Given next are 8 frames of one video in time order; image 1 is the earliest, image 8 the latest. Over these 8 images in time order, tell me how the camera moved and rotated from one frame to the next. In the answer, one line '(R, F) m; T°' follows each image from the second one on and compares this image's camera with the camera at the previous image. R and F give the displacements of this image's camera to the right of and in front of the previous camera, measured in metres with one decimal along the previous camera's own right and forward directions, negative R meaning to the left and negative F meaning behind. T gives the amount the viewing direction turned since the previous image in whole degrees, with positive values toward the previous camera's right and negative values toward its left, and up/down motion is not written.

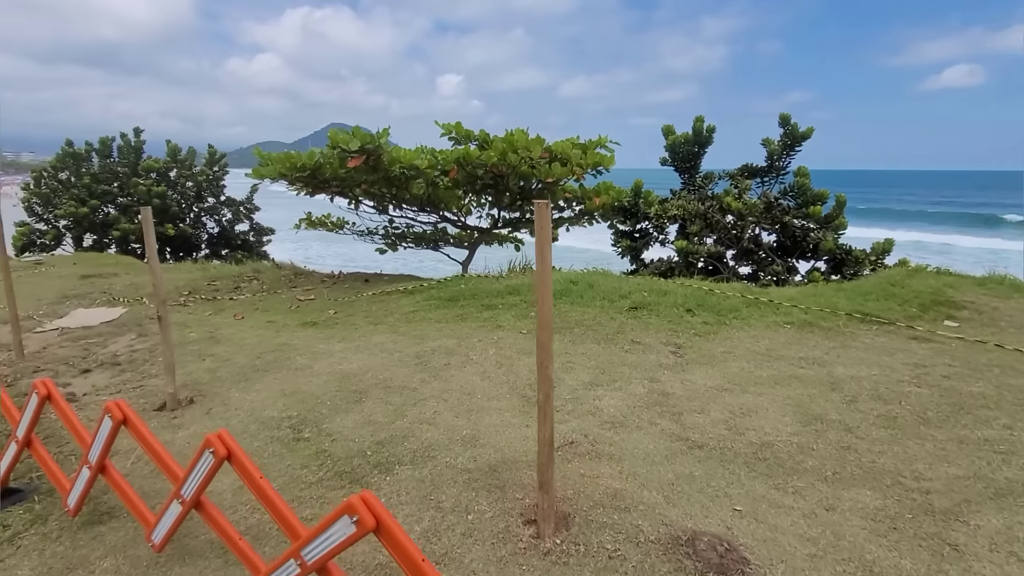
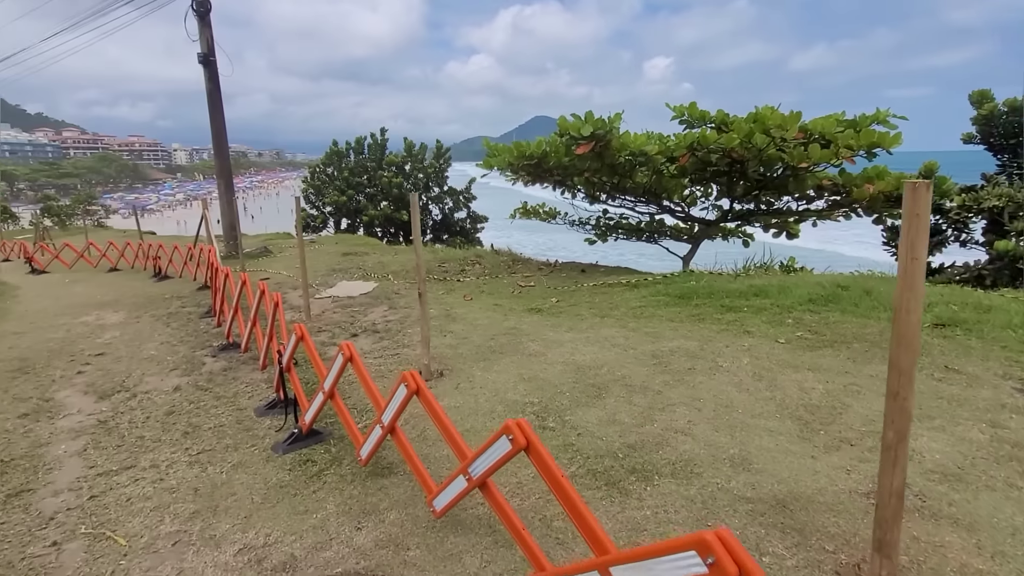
(-0.6, +0.2) m; -20°
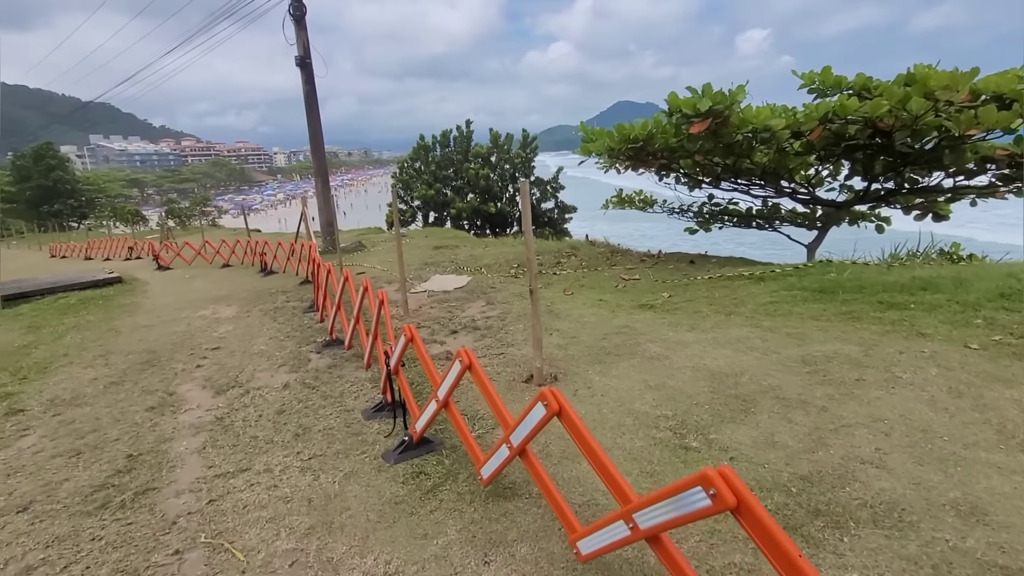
(-0.3, +0.4) m; -9°
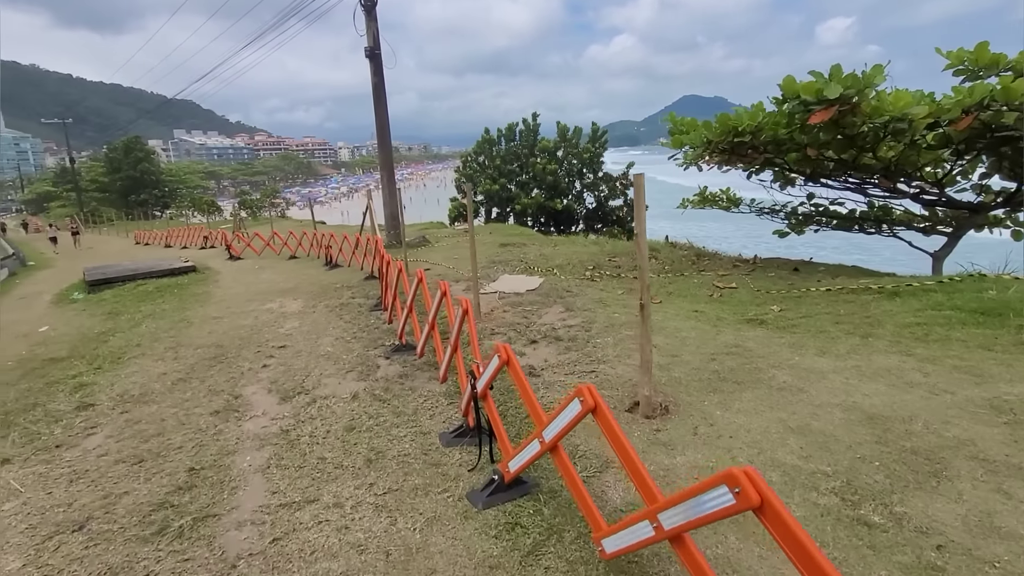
(-0.4, +0.6) m; -6°
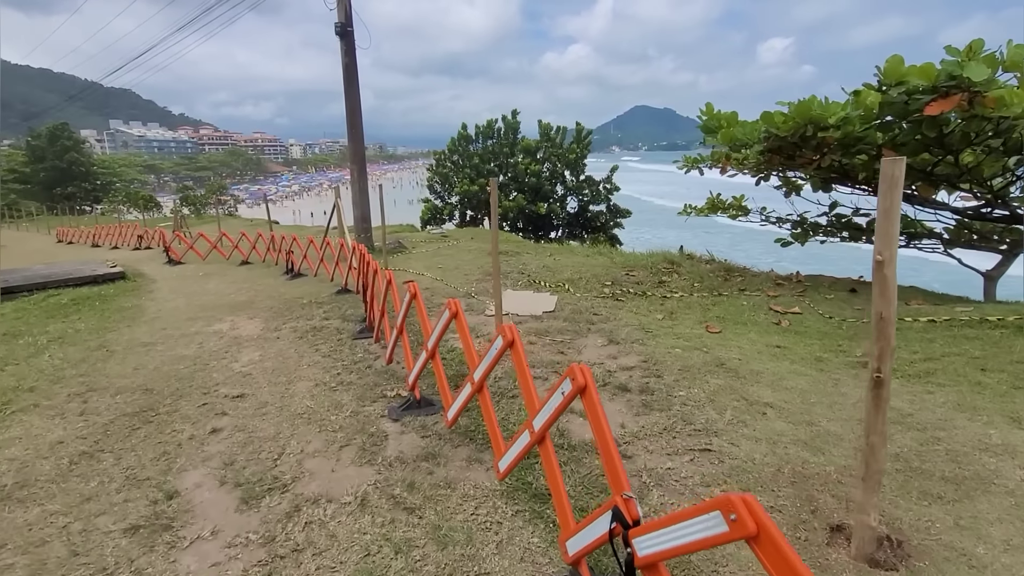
(-0.8, +1.5) m; +5°
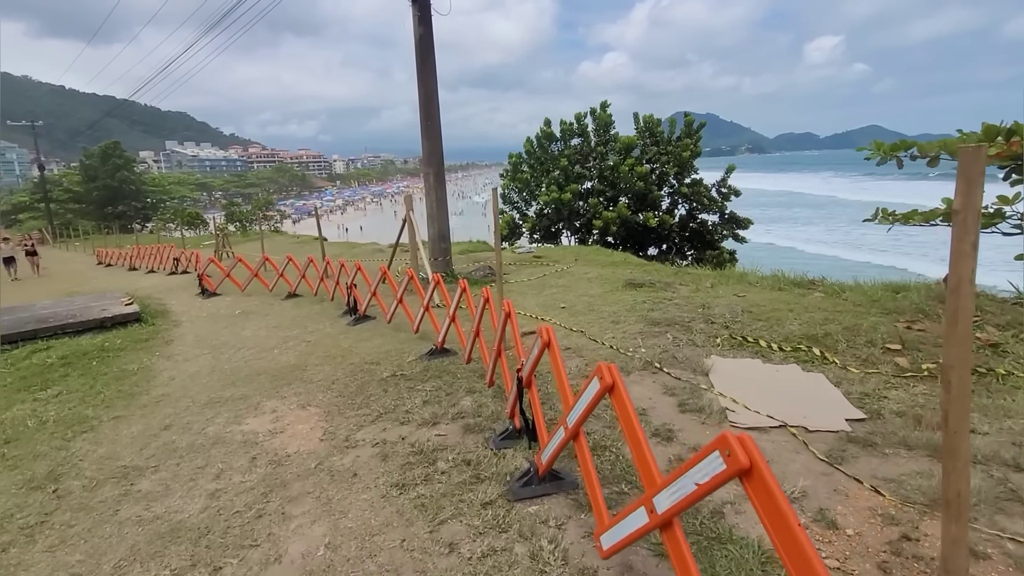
(-1.7, +3.2) m; -4°
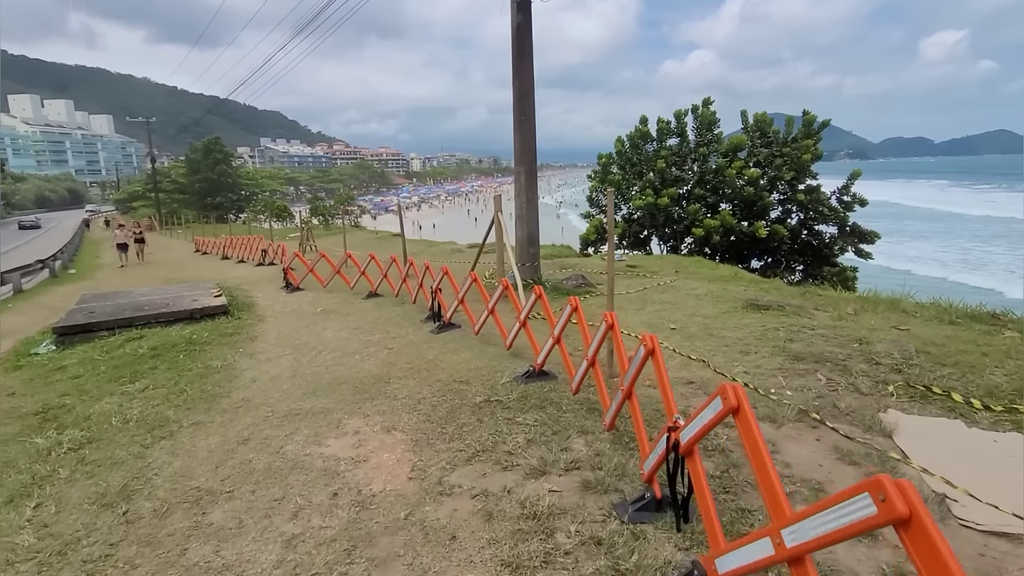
(-0.5, +0.7) m; -7°
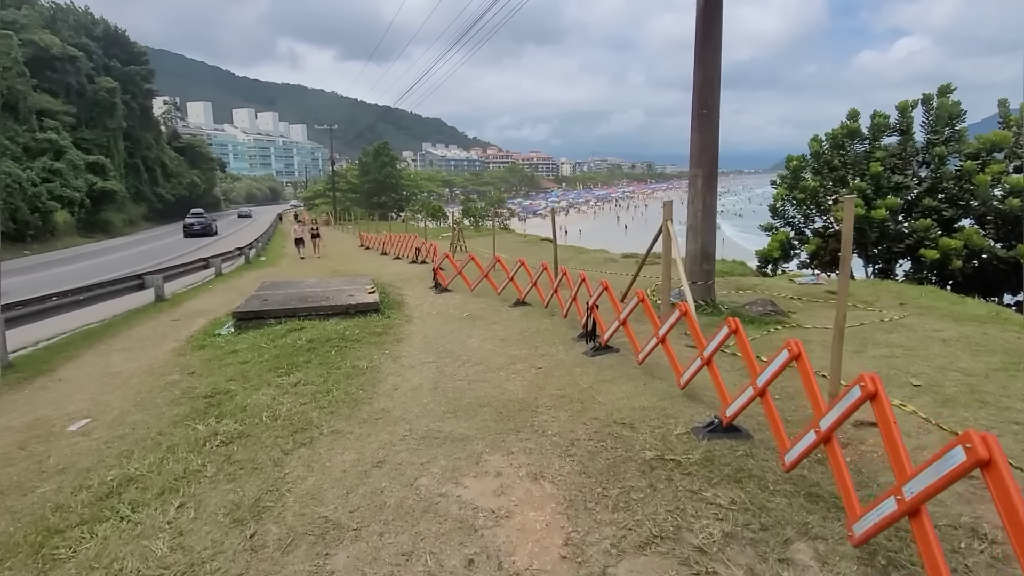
(-0.4, +0.8) m; -15°
